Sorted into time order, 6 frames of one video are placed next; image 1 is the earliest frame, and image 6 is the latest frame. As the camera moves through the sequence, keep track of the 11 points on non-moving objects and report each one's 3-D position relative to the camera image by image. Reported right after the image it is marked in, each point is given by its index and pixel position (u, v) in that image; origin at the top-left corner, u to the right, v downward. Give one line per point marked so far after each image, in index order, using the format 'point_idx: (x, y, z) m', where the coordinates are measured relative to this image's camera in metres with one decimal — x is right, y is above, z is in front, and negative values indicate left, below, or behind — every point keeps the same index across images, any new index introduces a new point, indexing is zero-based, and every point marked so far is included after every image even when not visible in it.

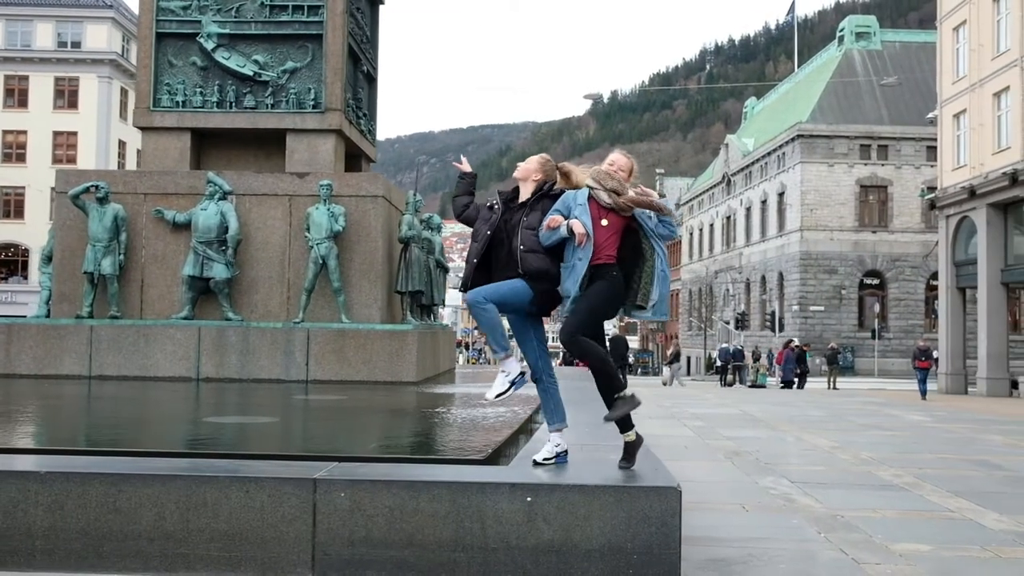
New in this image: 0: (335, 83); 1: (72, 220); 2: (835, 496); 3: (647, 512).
0: (-2.5, +2.9, +13.9) m
1: (-5.9, +0.9, +13.2) m
2: (+2.5, -1.6, +7.4) m
3: (+0.6, -1.0, +4.6) m
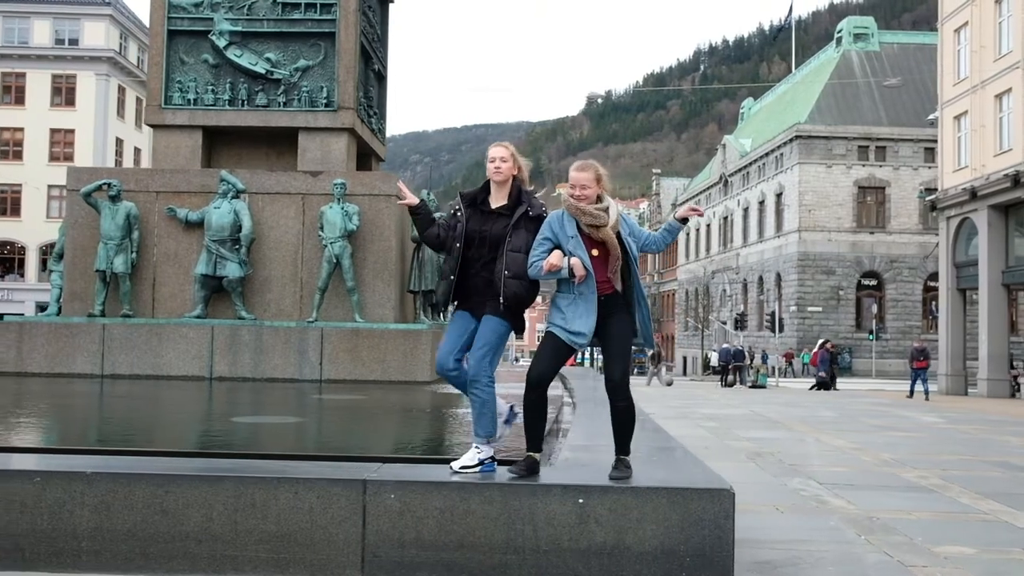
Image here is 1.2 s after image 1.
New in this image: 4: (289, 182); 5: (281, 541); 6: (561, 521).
0: (-2.3, +2.9, +13.8) m
1: (-5.8, +1.0, +13.1) m
2: (+2.7, -1.6, +7.4) m
3: (+0.9, -1.1, +4.5) m
4: (-3.0, +1.4, +13.1) m
5: (-1.1, -1.2, +4.6) m
6: (+0.2, -1.1, +4.6) m
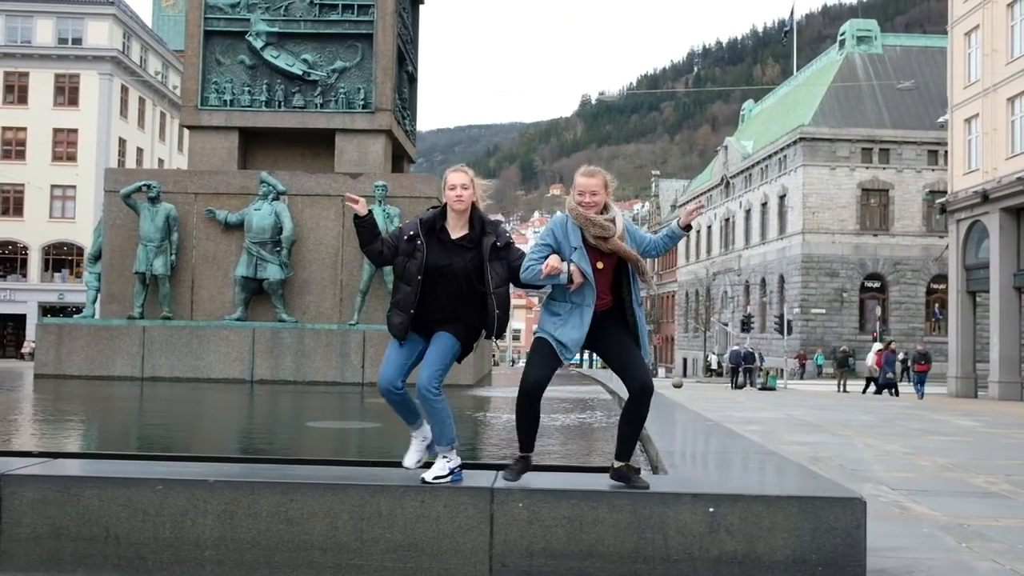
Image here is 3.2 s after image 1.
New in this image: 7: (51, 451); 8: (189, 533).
0: (-1.8, +2.9, +13.8) m
1: (-5.2, +0.9, +13.0) m
2: (+3.3, -1.6, +7.3) m
3: (+1.5, -1.1, +4.5) m
4: (-2.4, +1.4, +13.0) m
5: (-0.5, -1.2, +4.6) m
6: (+0.8, -1.1, +4.5) m
7: (-2.8, -1.0, +5.8) m
8: (-1.5, -1.1, +4.6) m
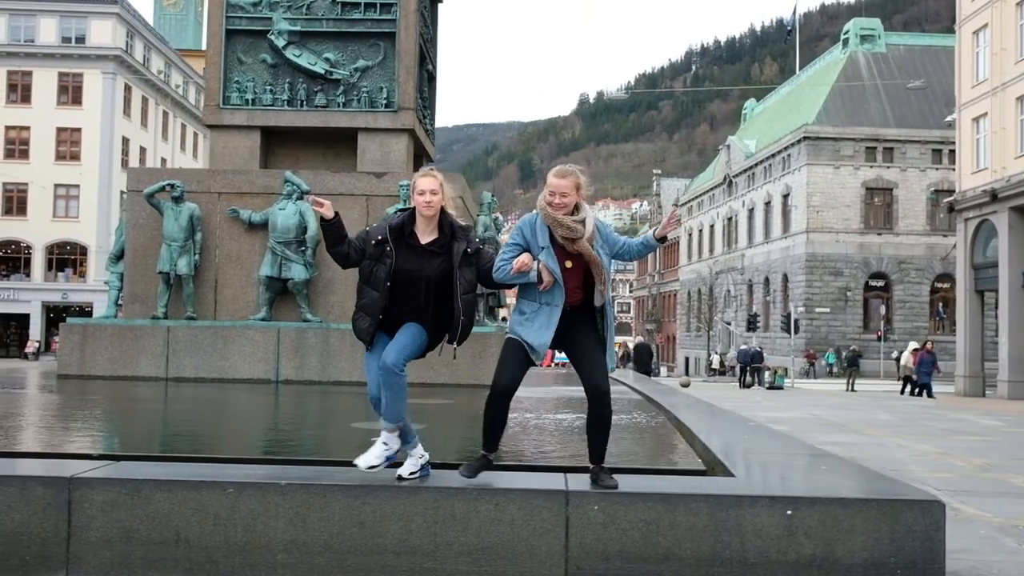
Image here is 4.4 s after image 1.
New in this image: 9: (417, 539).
0: (-1.5, +2.9, +13.7) m
1: (-4.9, +0.9, +12.9) m
2: (+3.6, -1.6, +7.3) m
3: (+1.8, -1.1, +4.5) m
4: (-2.1, +1.4, +12.9) m
5: (-0.1, -1.2, +4.5) m
6: (+1.2, -1.1, +4.5) m
7: (-2.4, -1.0, +5.8) m
8: (-1.2, -1.1, +4.5) m
9: (-0.4, -1.2, +4.5) m
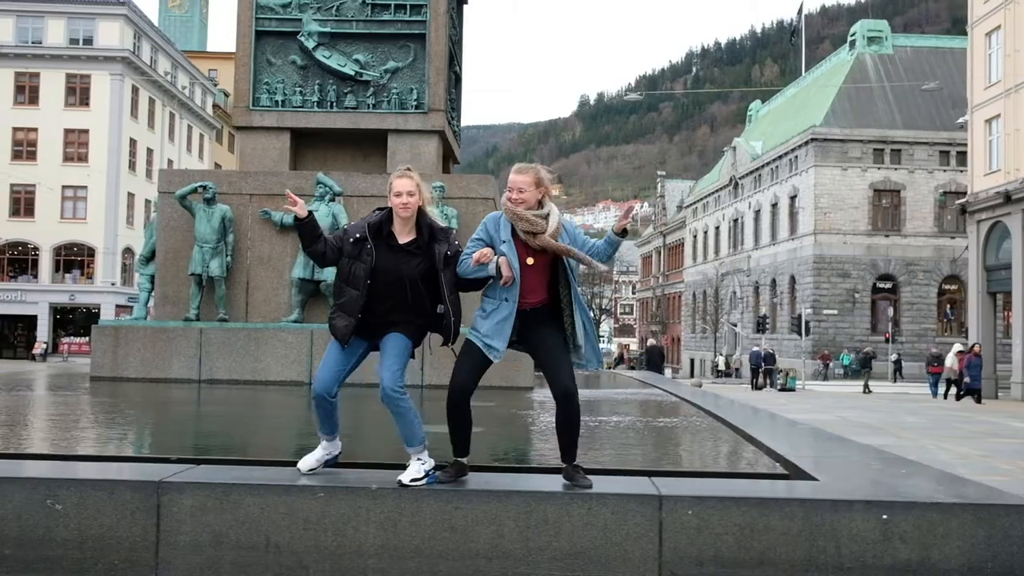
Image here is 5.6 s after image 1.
0: (-1.0, +2.9, +13.7) m
1: (-4.5, +0.9, +12.9) m
2: (+4.0, -1.6, +7.3) m
3: (+2.3, -1.1, +4.4) m
4: (-1.7, +1.4, +12.9) m
5: (+0.3, -1.2, +4.5) m
6: (+1.6, -1.1, +4.5) m
7: (-2.0, -1.0, +5.8) m
8: (-0.7, -1.2, +4.5) m
9: (0.0, -1.2, +4.5) m
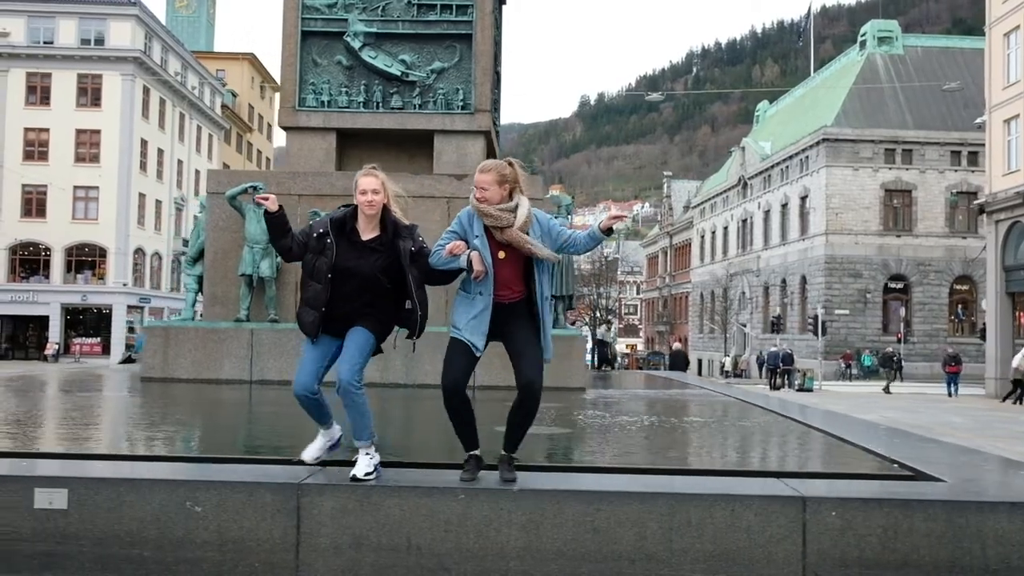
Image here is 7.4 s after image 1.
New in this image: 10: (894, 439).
0: (-0.4, +2.9, +13.7) m
1: (-3.8, +0.9, +12.9) m
2: (+4.7, -1.6, +7.3) m
3: (+2.9, -1.1, +4.4) m
4: (-1.0, +1.3, +12.9) m
5: (+0.9, -1.2, +4.5) m
6: (+2.3, -1.1, +4.4) m
7: (-1.3, -1.0, +5.7) m
8: (-0.1, -1.2, +4.5) m
9: (+0.6, -1.2, +4.5) m
10: (+2.8, -1.1, +7.1) m
